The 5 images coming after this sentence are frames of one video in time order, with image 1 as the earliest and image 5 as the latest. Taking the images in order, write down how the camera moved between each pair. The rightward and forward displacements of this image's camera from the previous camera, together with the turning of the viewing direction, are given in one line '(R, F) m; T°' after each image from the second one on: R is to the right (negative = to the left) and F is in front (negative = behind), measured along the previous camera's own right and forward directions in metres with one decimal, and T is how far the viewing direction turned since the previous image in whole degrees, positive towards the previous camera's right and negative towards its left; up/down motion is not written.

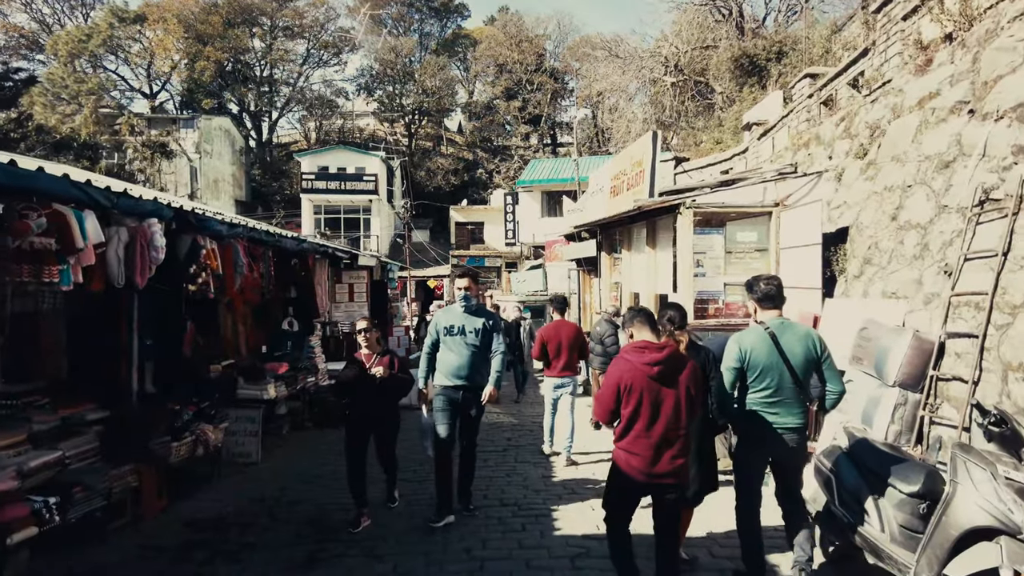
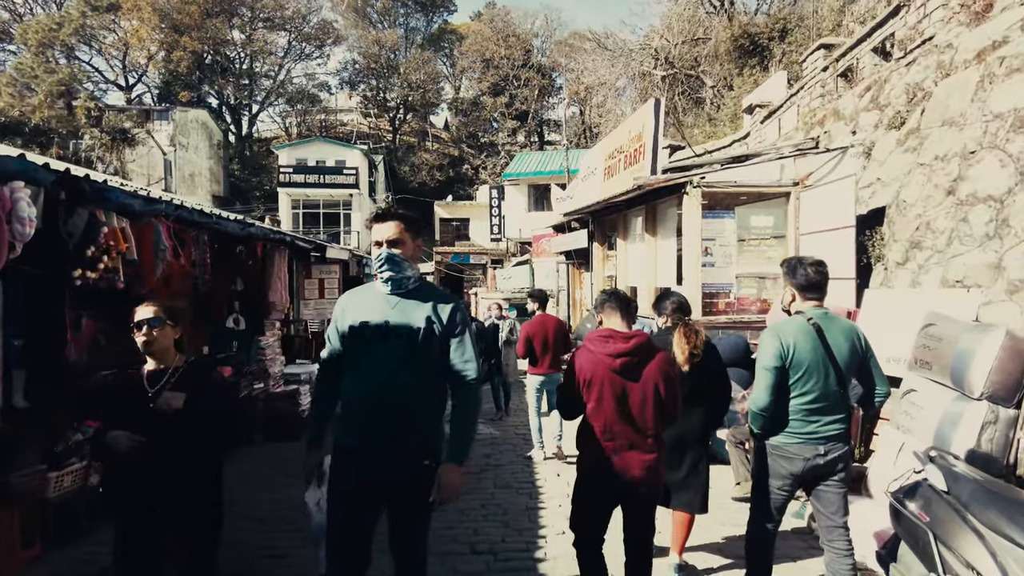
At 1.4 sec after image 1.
(+0.1, +1.1) m; +1°
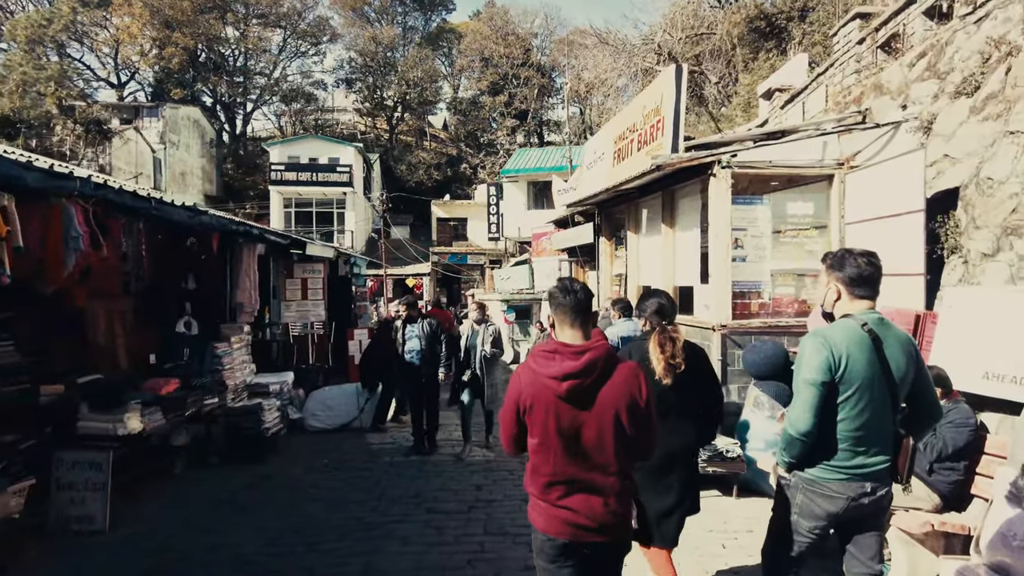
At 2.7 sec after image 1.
(0.0, +1.1) m; 0°
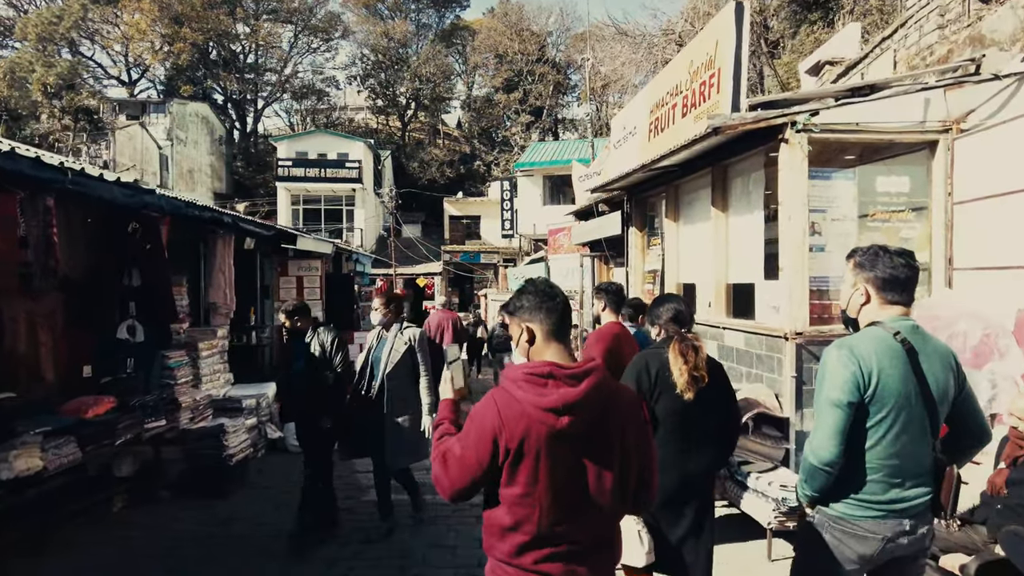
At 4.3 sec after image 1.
(0.0, +1.3) m; -1°
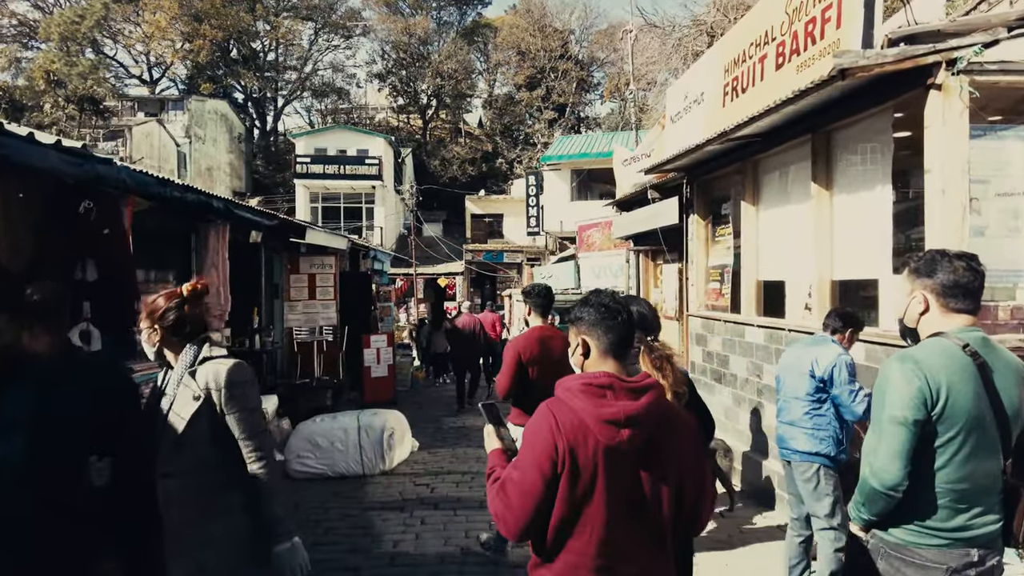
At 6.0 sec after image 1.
(-0.2, +1.2) m; -2°
